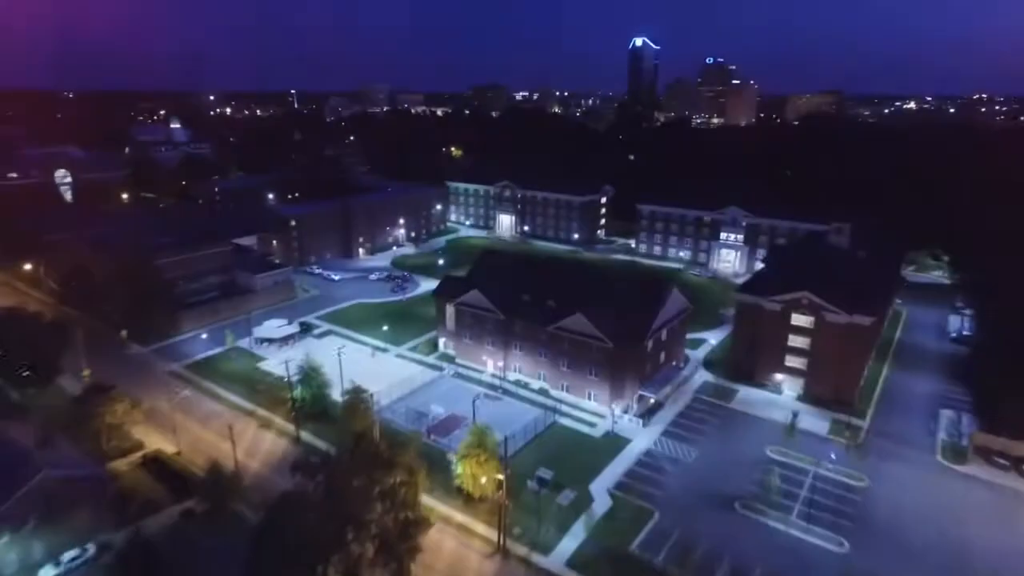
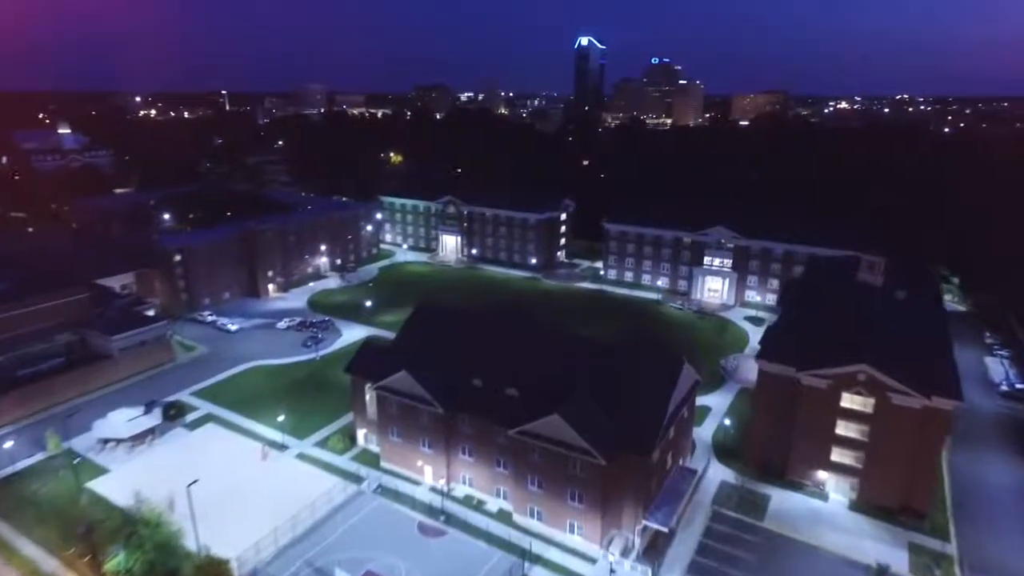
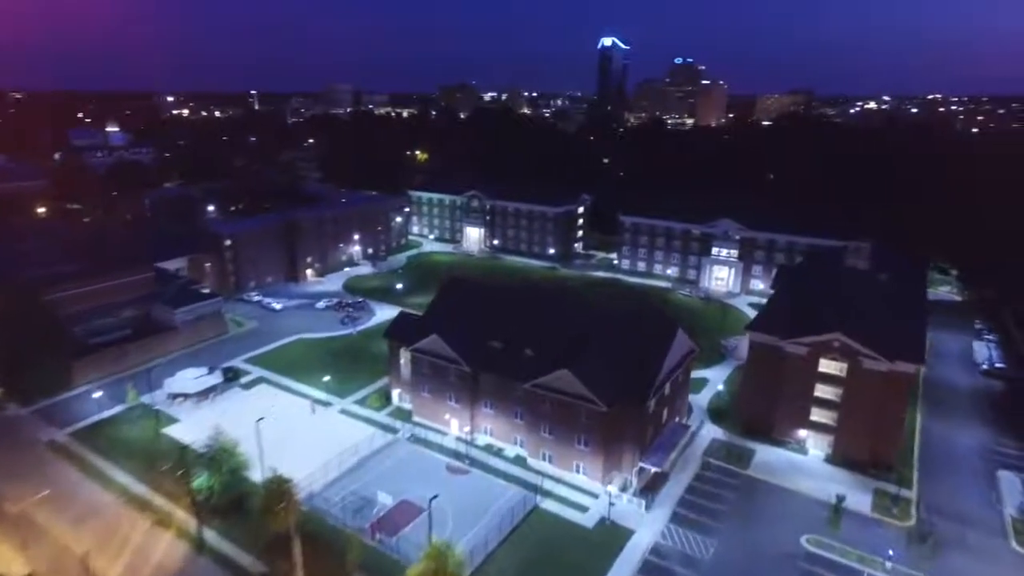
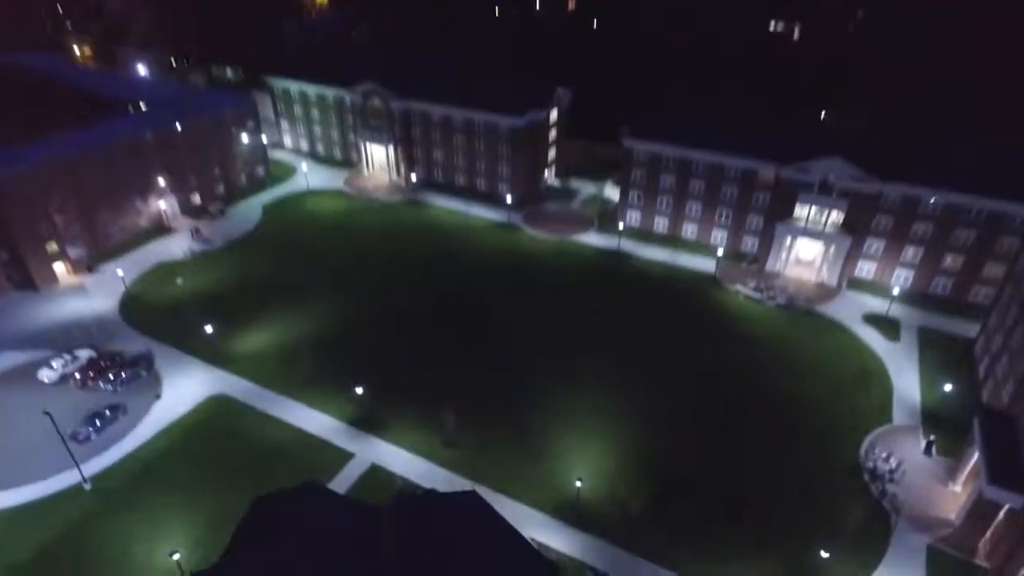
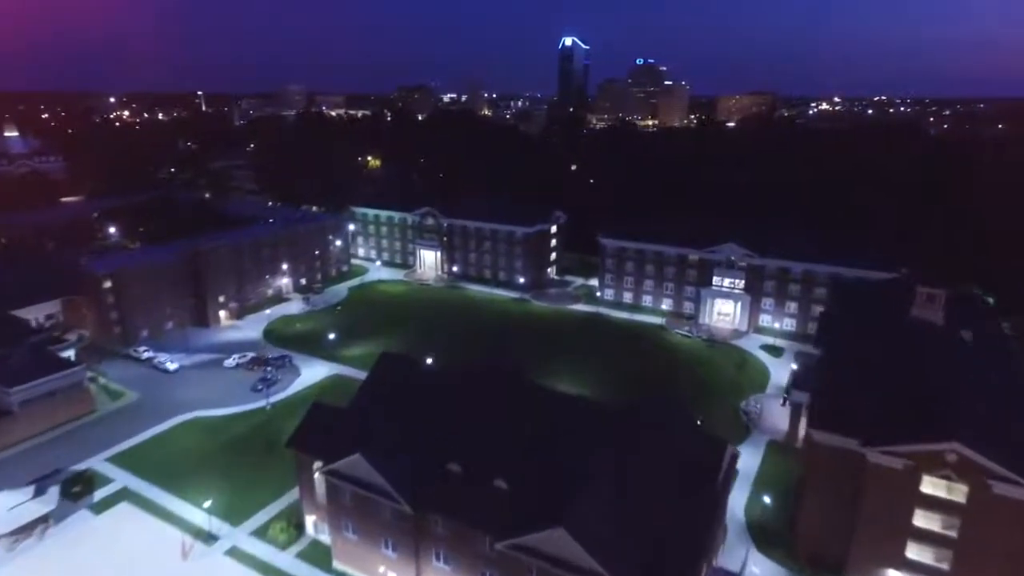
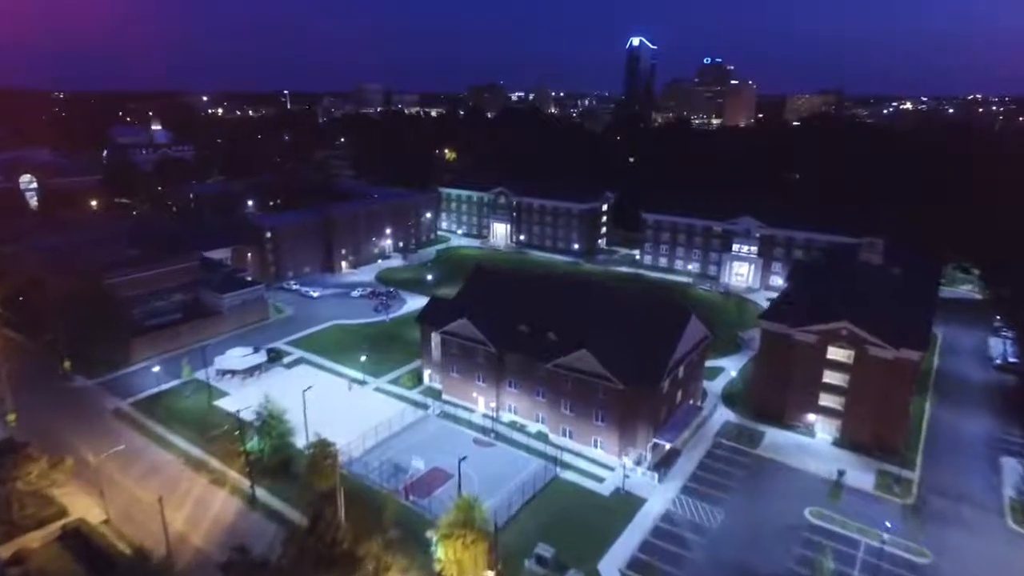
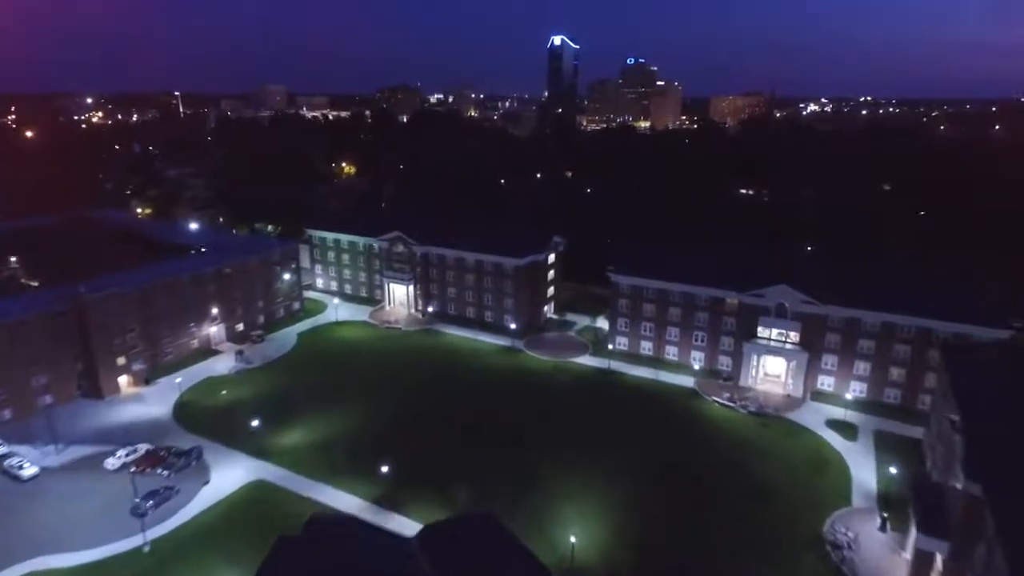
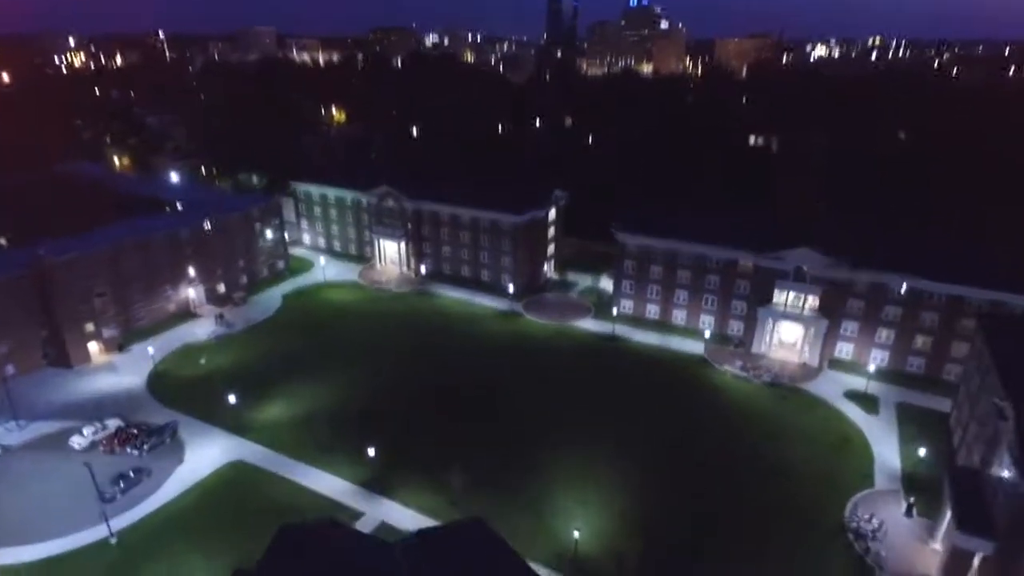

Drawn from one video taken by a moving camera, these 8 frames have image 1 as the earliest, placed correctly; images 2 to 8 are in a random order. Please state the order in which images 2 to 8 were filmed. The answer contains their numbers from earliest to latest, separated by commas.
6, 3, 2, 5, 7, 8, 4
